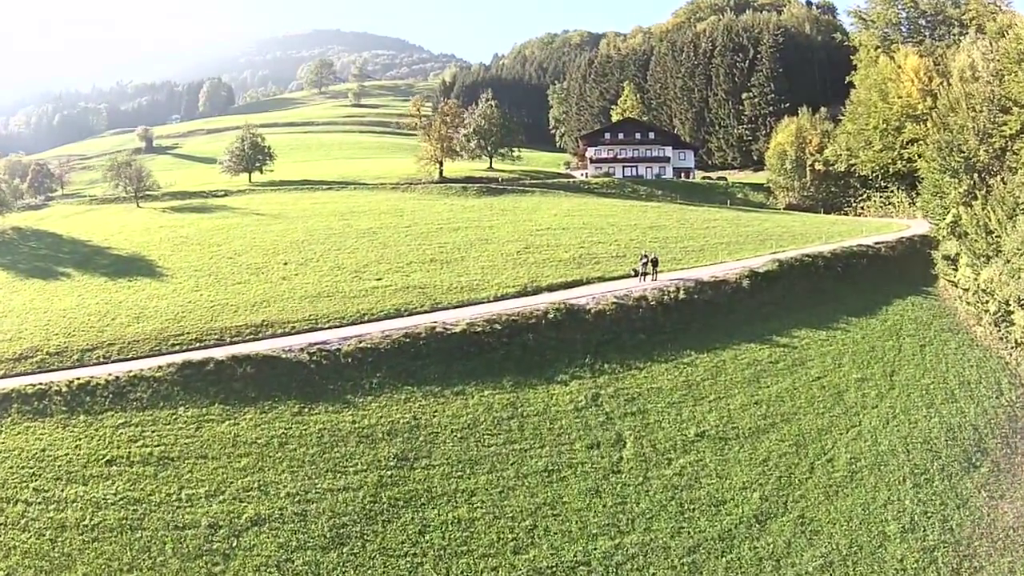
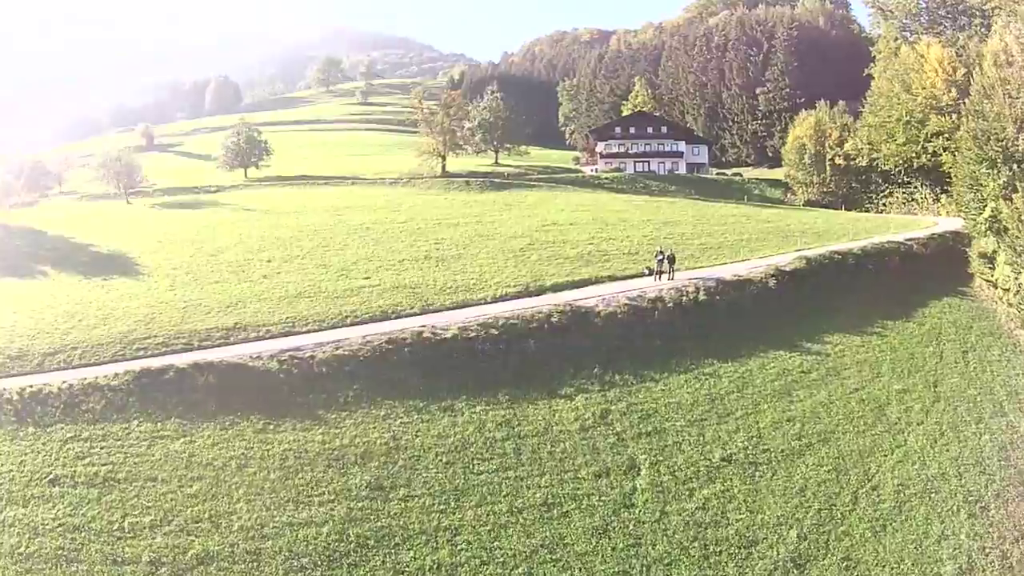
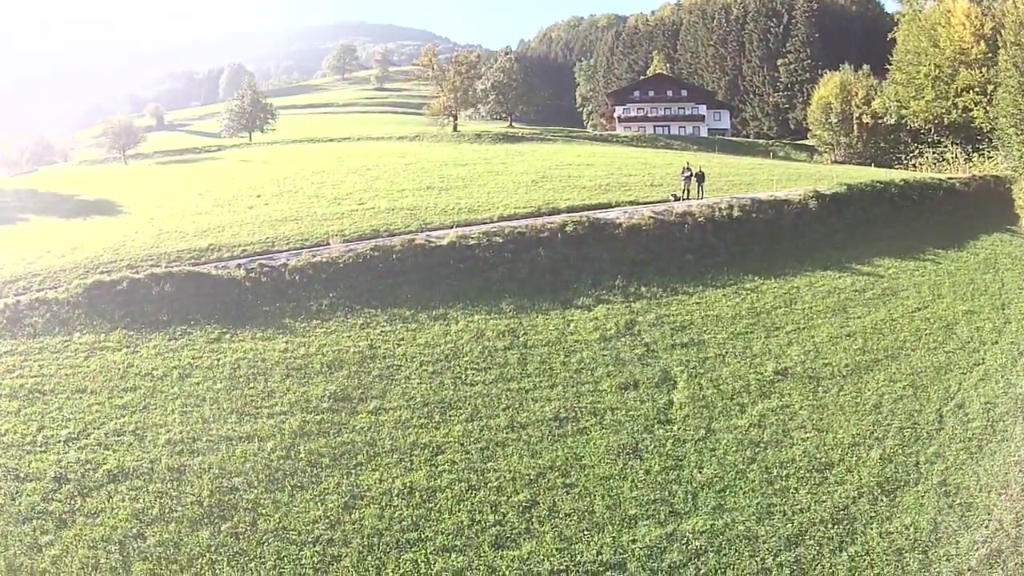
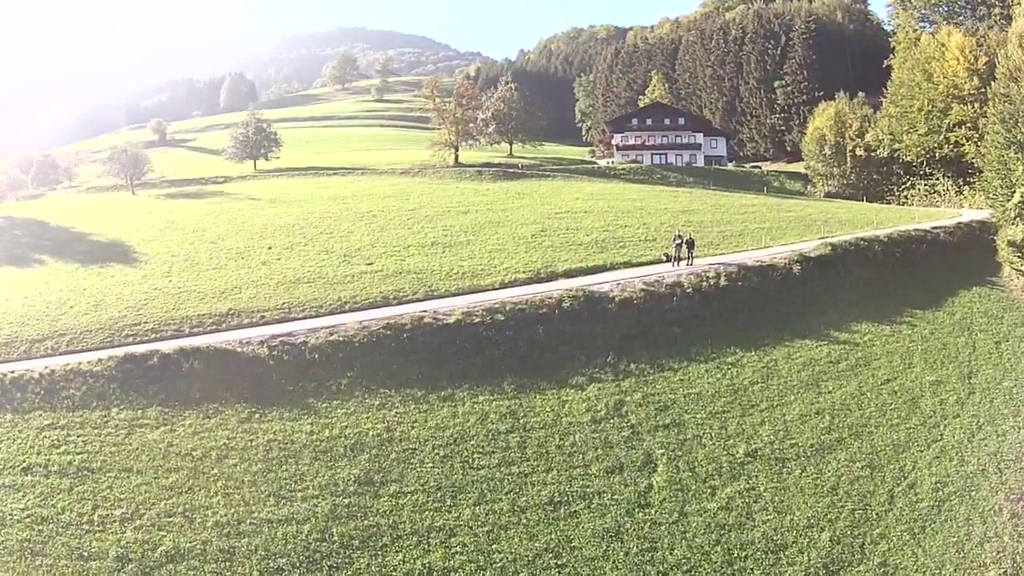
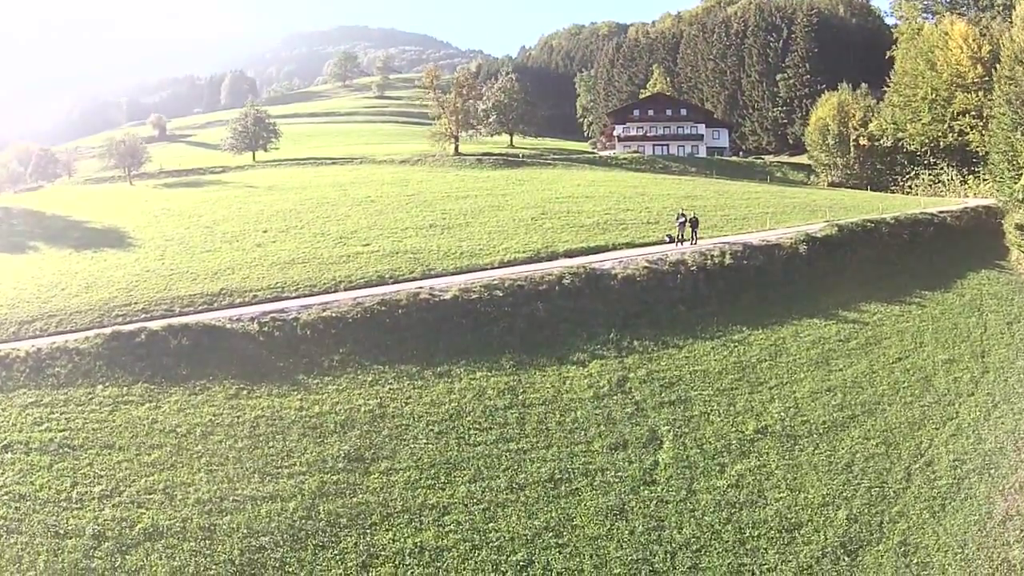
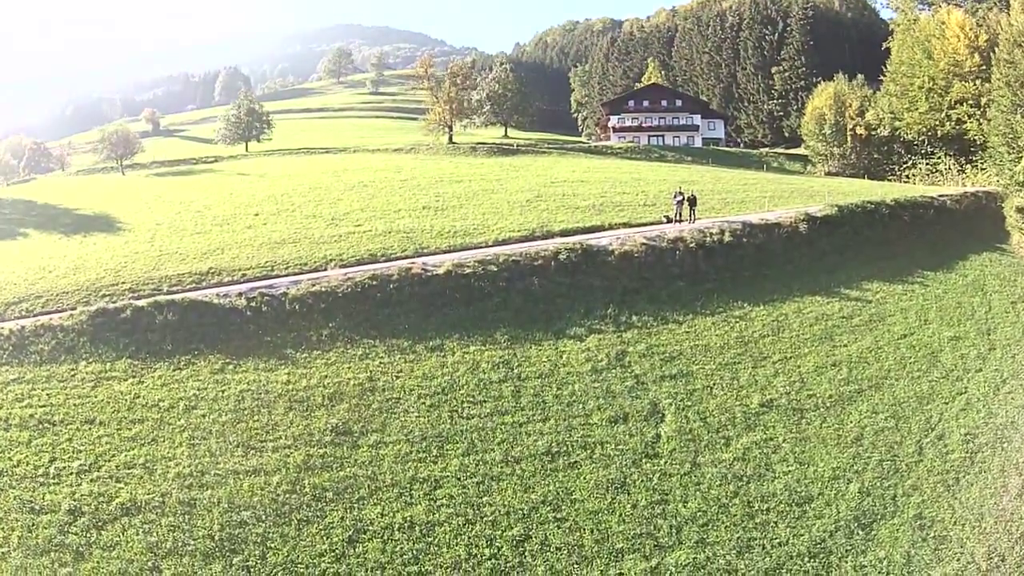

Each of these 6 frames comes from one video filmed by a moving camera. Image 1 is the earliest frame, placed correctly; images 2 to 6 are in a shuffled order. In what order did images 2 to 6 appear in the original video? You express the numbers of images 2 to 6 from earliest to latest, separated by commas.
2, 4, 5, 6, 3
